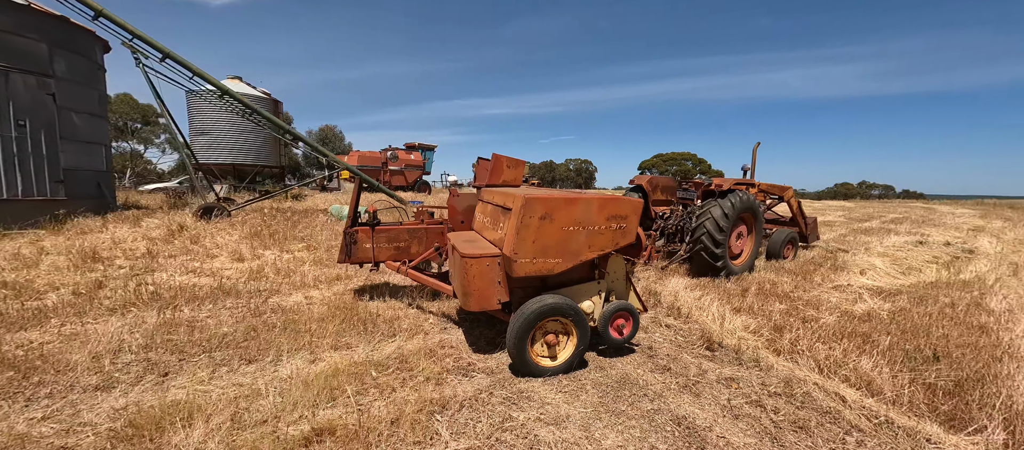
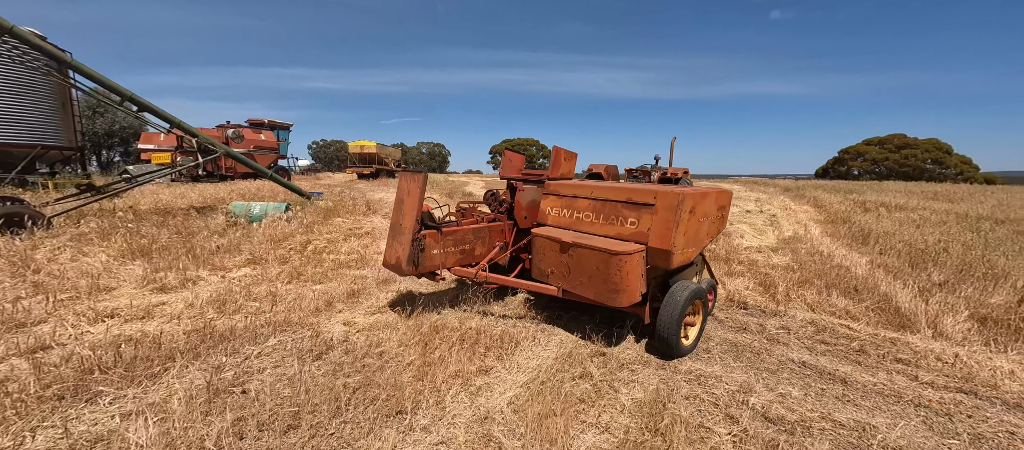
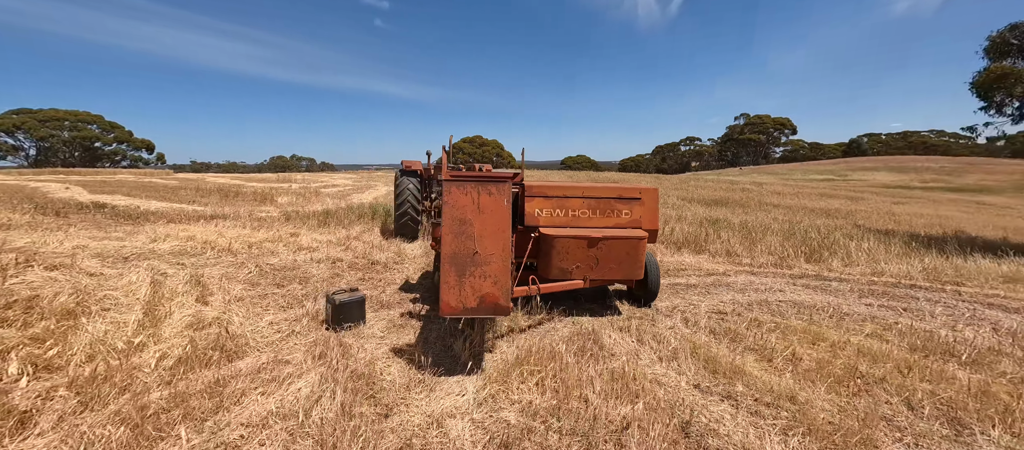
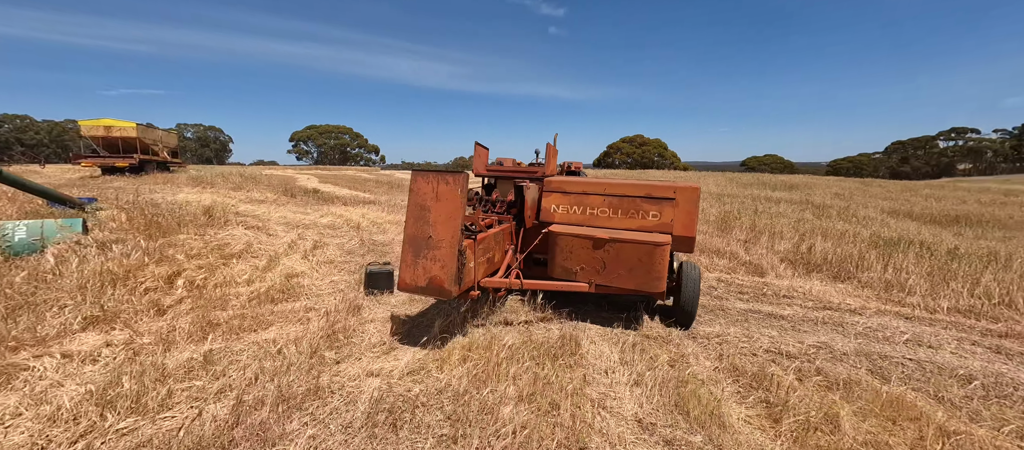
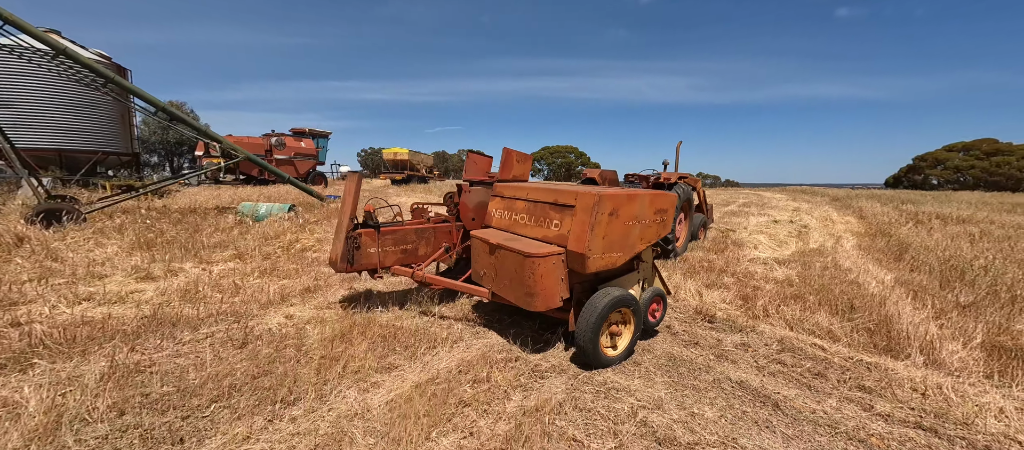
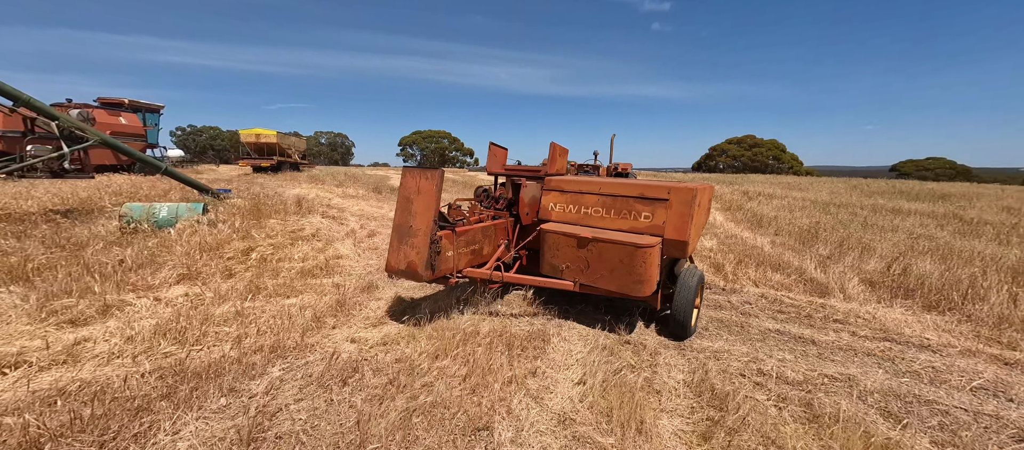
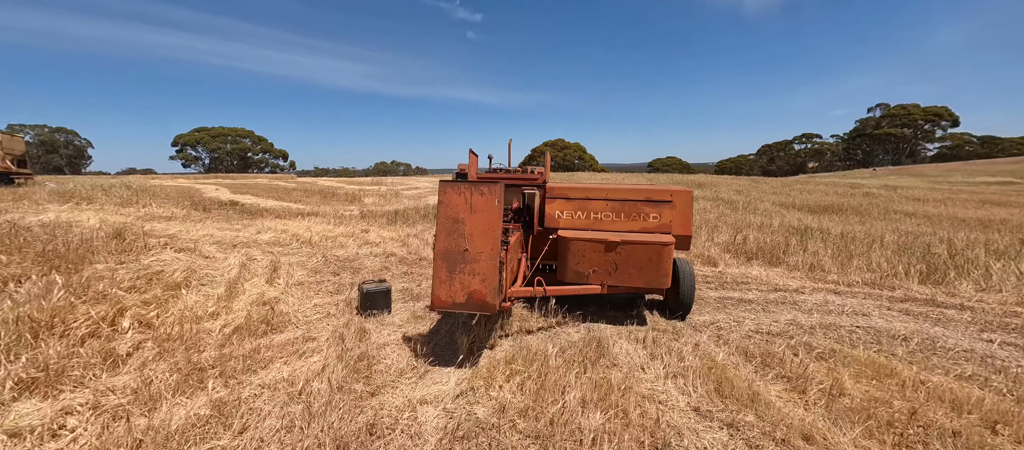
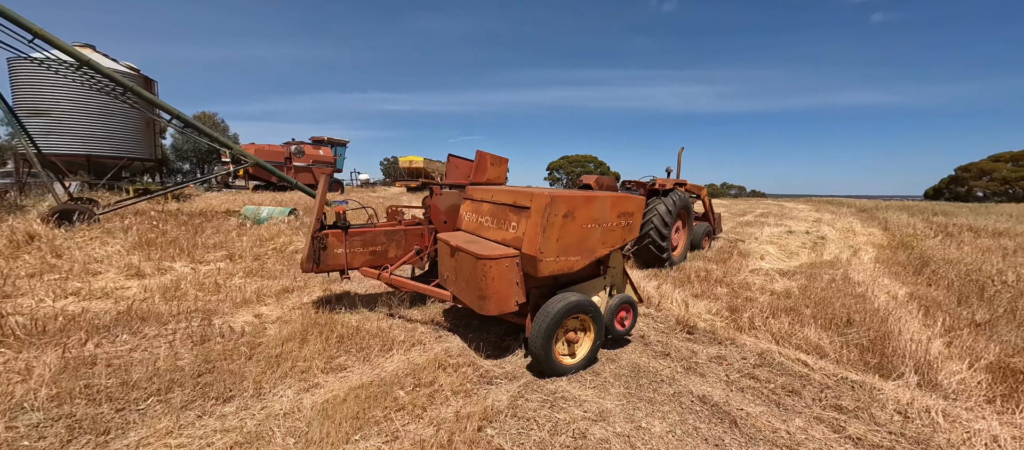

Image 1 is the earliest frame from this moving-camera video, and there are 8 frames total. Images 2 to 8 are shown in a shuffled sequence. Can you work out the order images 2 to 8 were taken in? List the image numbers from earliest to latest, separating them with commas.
8, 5, 2, 6, 4, 7, 3
